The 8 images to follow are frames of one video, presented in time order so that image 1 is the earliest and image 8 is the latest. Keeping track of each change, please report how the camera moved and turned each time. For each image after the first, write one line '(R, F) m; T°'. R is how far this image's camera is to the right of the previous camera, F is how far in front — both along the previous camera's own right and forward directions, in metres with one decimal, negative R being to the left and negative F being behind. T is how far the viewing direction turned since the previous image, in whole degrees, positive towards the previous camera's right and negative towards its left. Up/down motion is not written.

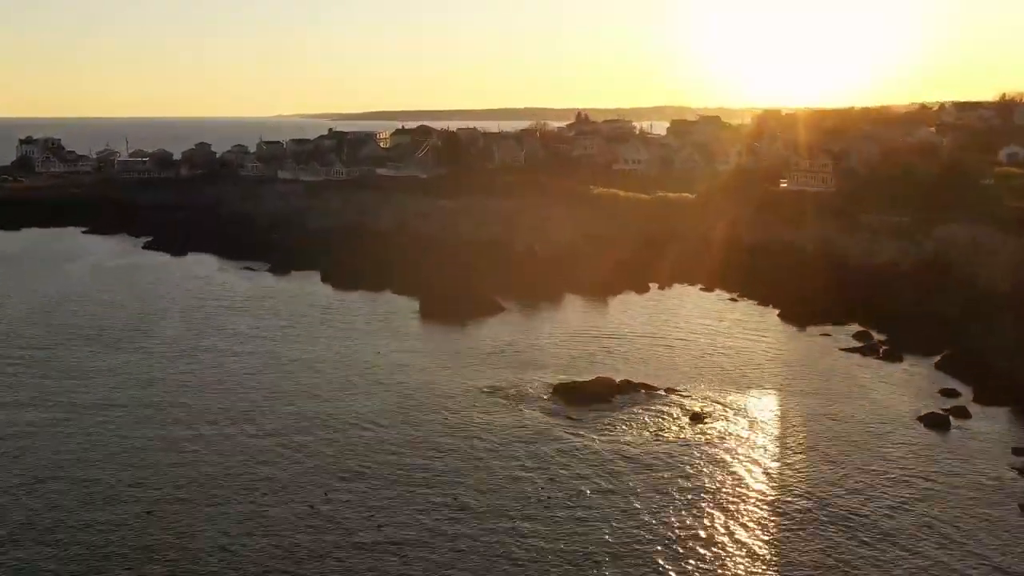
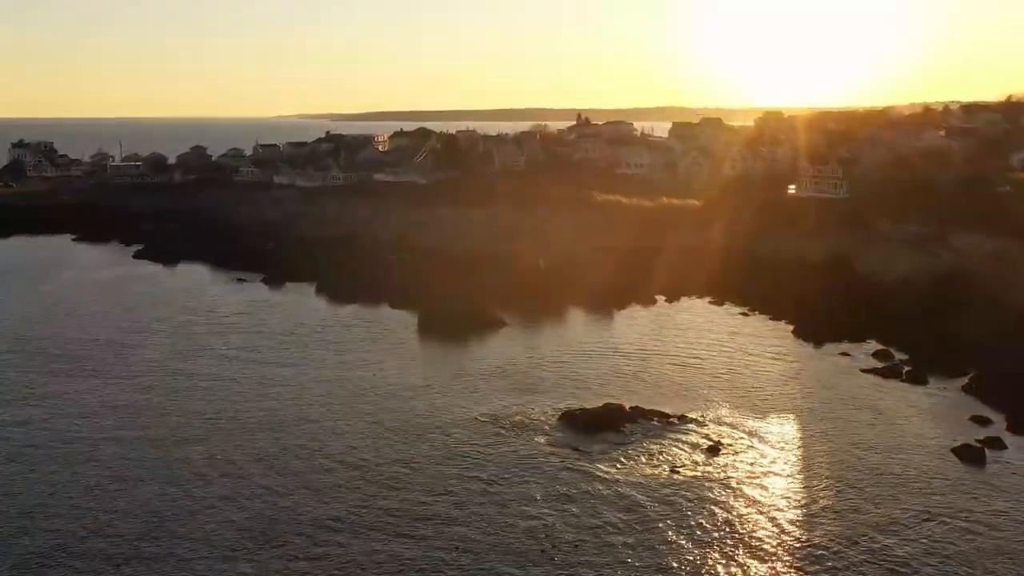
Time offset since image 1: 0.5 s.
(-0.1, +1.1) m; 0°
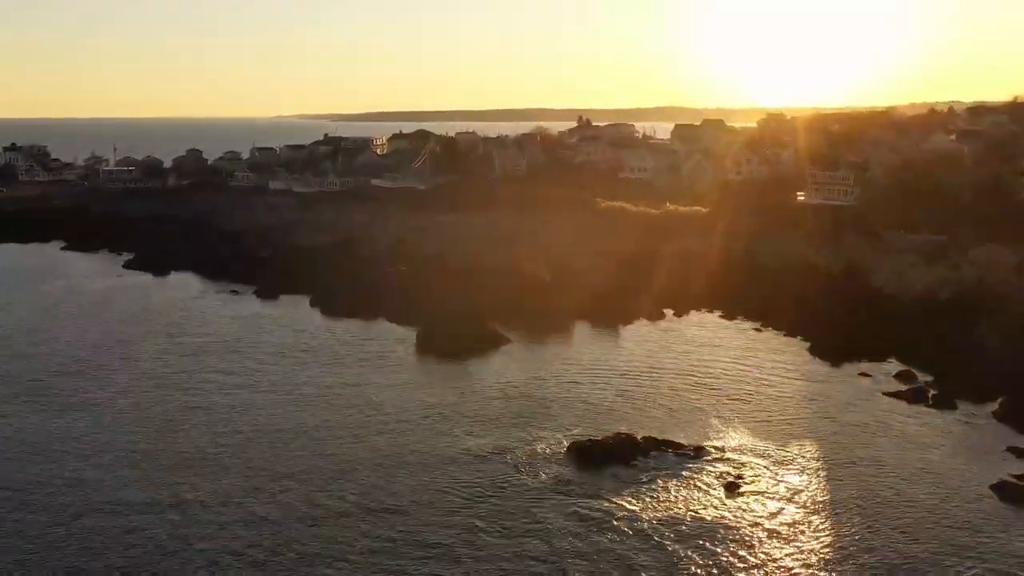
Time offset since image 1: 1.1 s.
(-0.1, +1.1) m; 0°
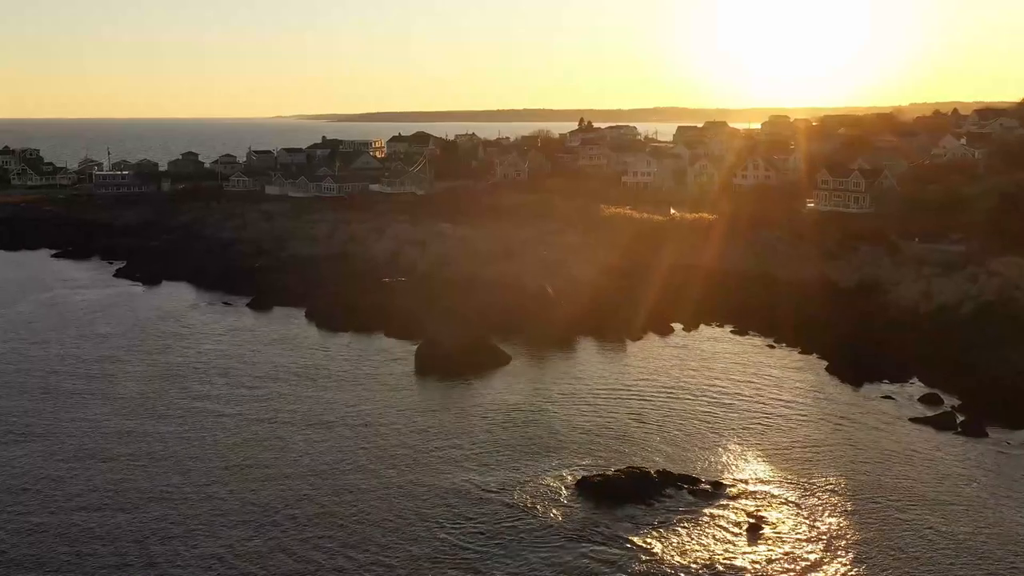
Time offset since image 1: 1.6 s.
(-0.1, +1.1) m; 0°
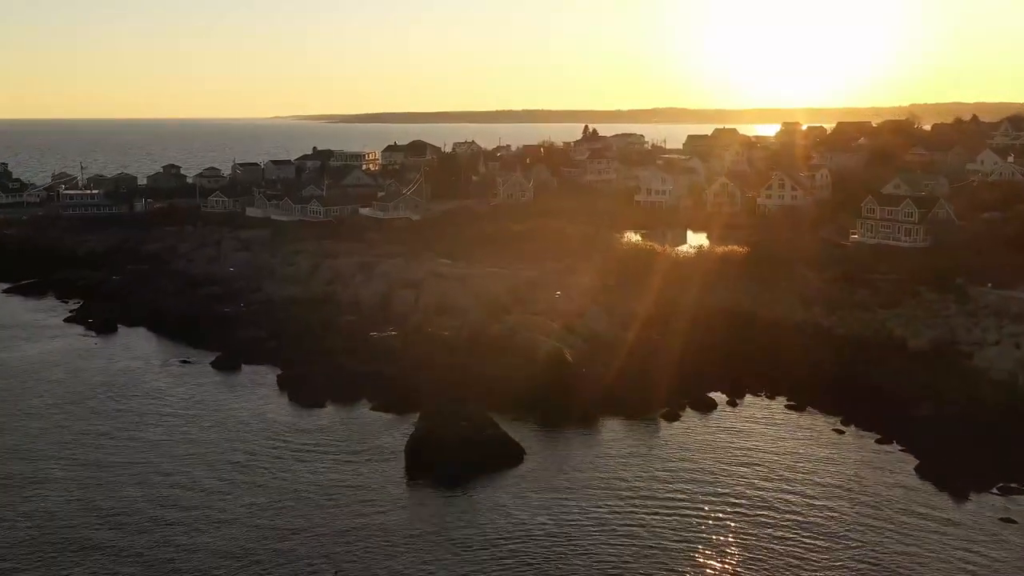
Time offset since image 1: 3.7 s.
(-0.3, +4.2) m; 0°
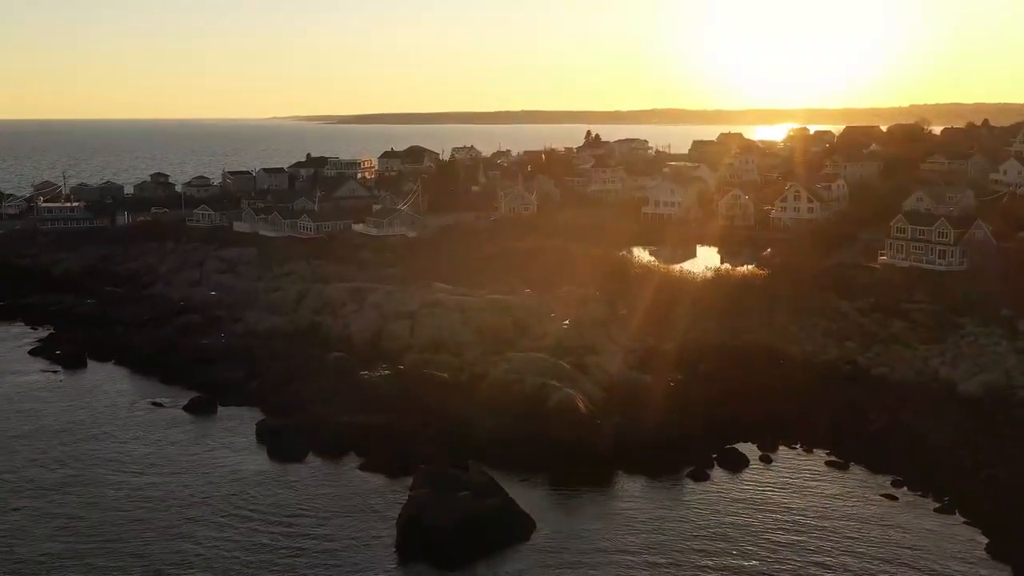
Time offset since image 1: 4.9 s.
(-0.1, +2.4) m; 0°
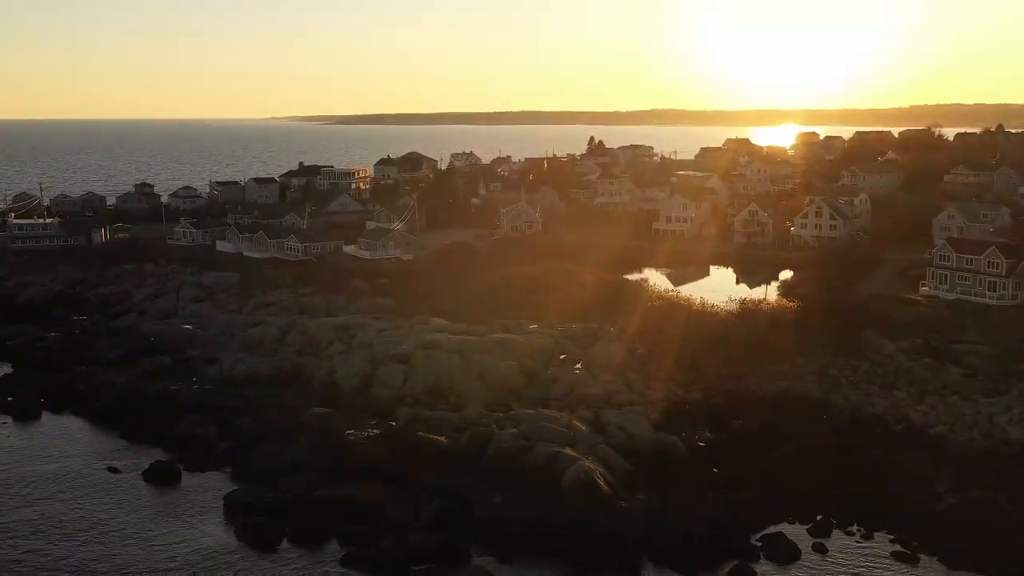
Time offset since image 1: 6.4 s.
(-0.2, +2.9) m; 0°
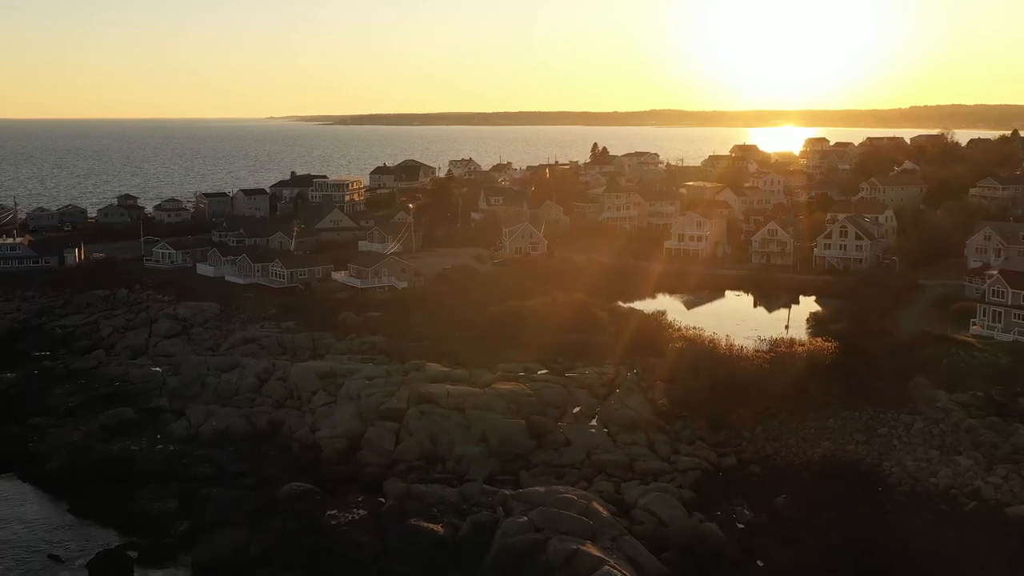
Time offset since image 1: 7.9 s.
(-0.2, +2.9) m; 0°
